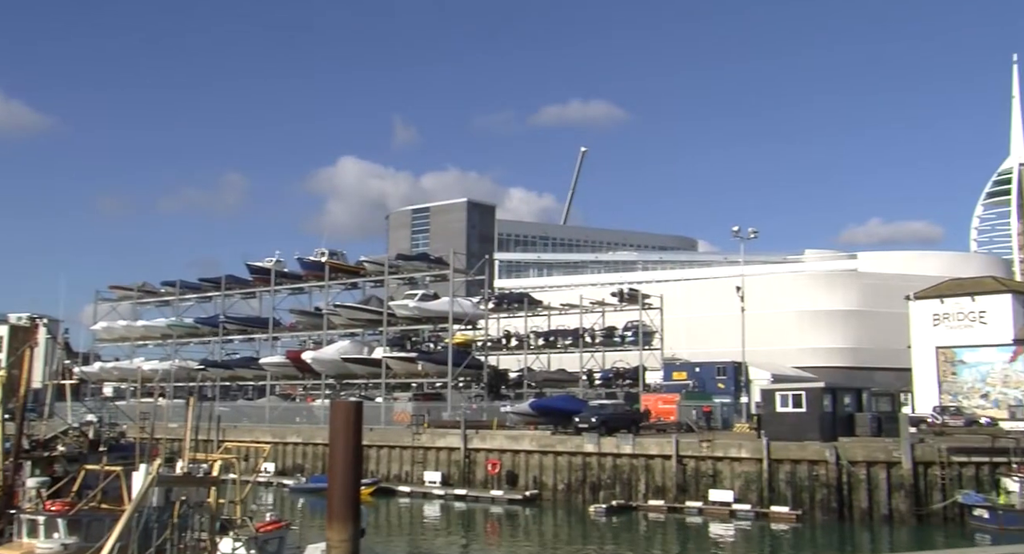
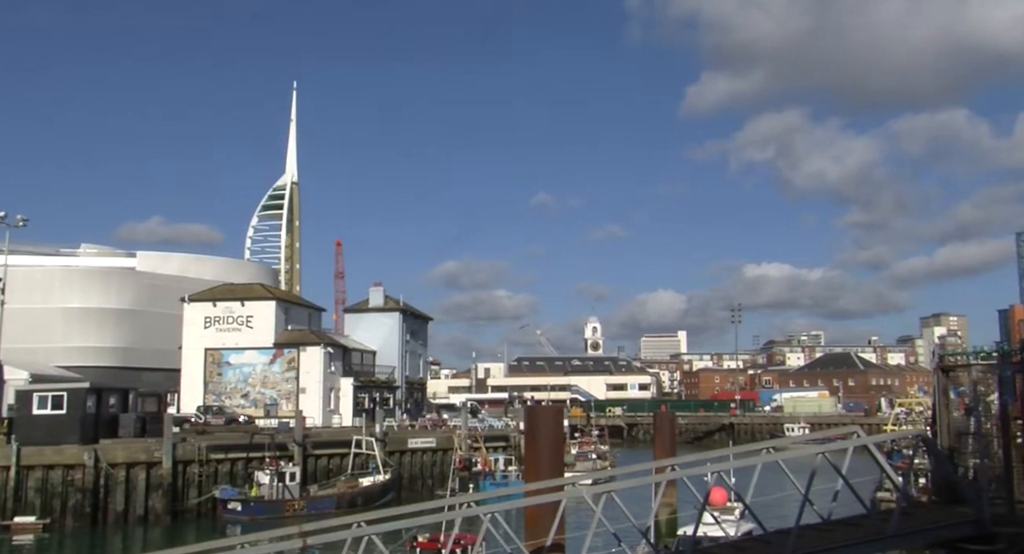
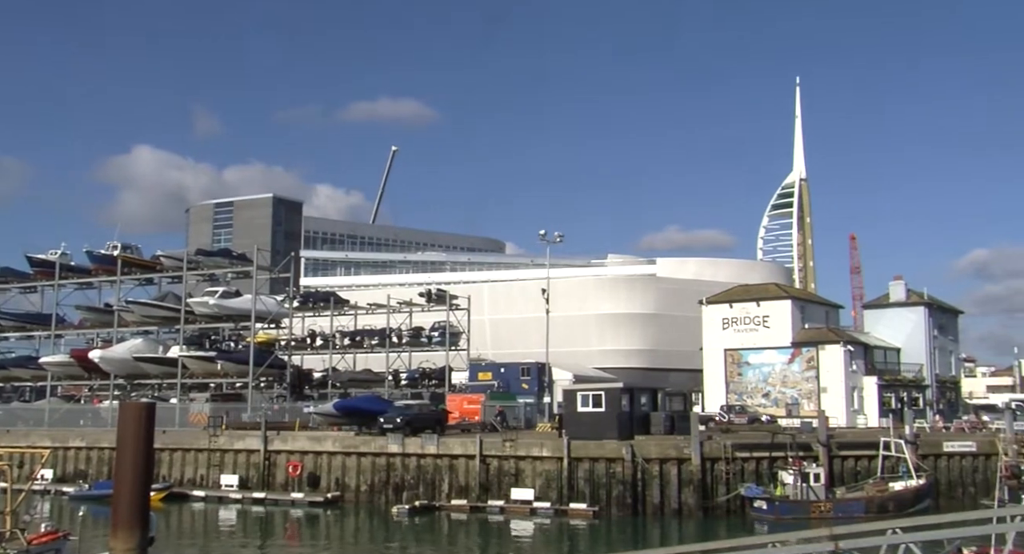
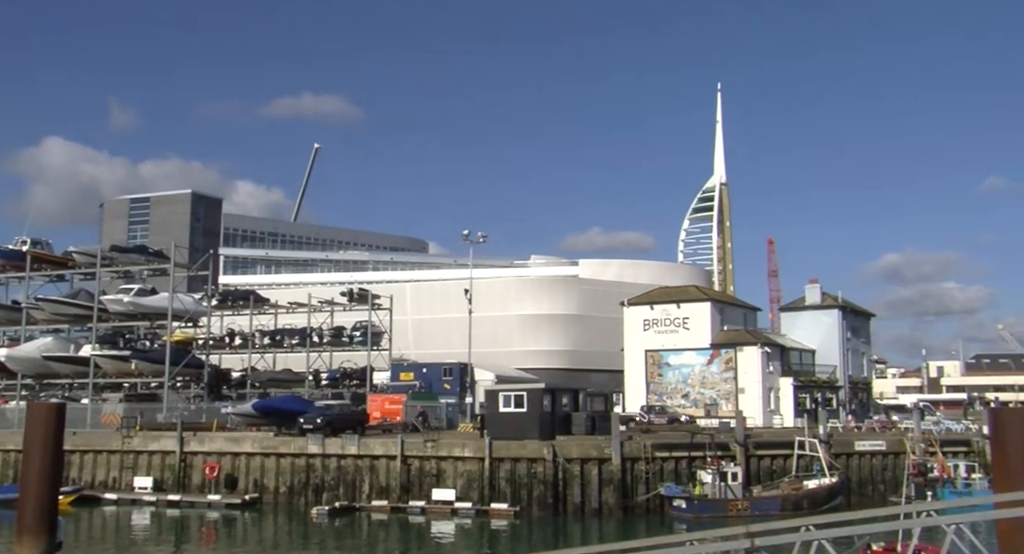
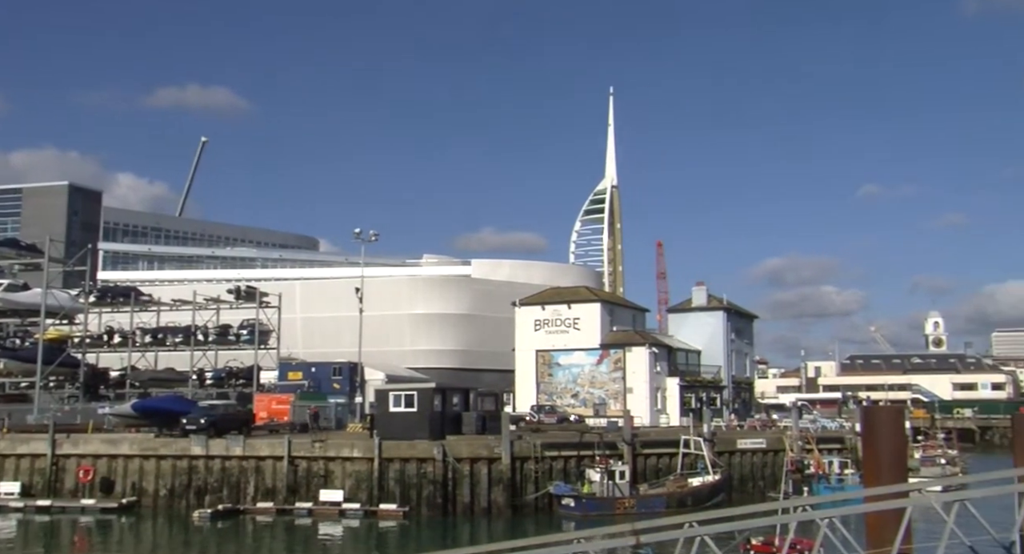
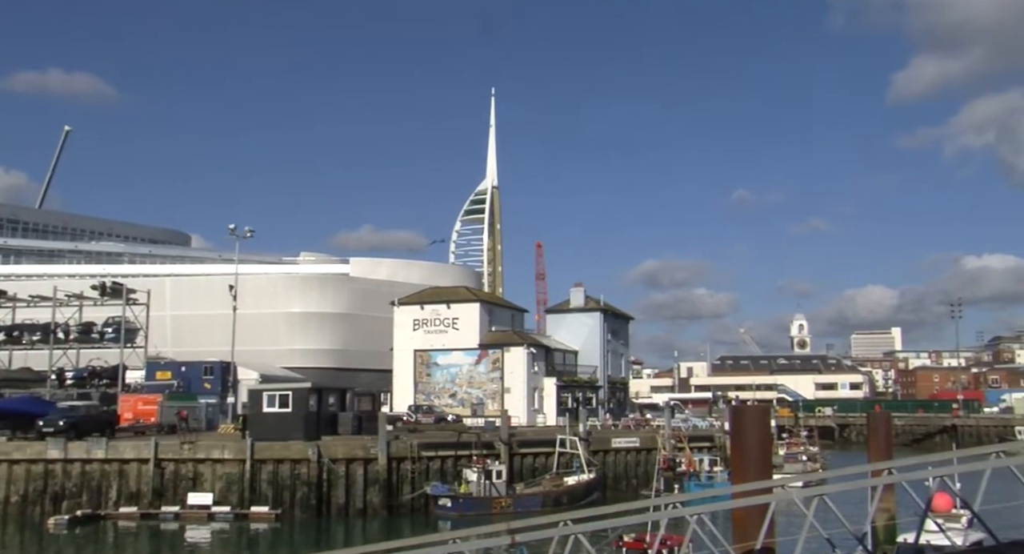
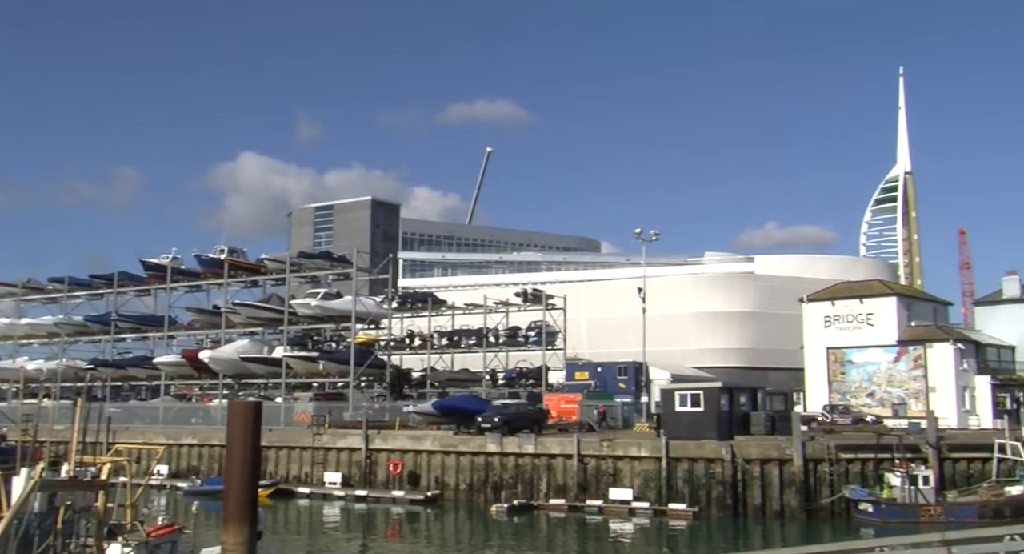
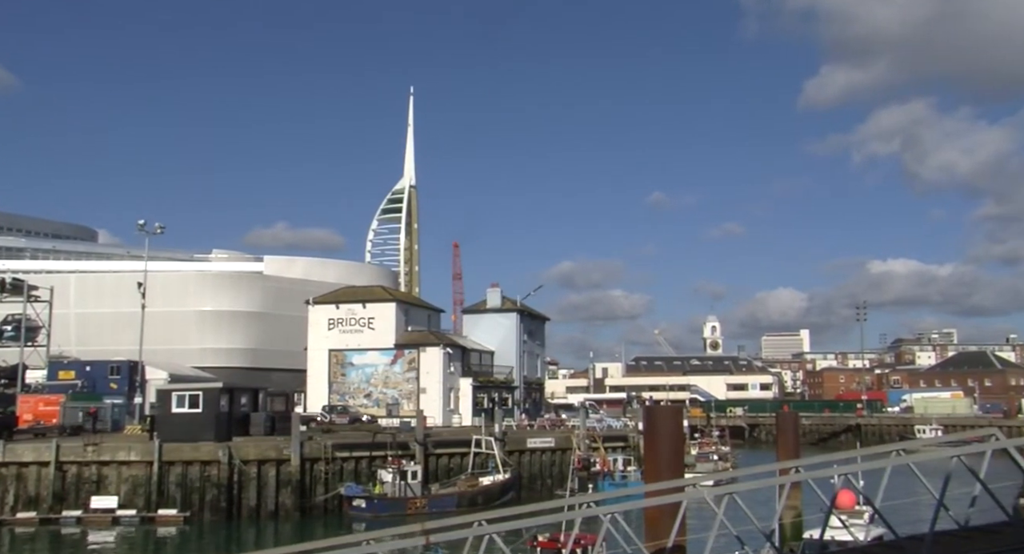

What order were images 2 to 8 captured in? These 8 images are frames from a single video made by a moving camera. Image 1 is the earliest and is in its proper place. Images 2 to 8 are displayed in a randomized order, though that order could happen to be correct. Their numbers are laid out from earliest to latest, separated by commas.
7, 3, 4, 5, 6, 8, 2
